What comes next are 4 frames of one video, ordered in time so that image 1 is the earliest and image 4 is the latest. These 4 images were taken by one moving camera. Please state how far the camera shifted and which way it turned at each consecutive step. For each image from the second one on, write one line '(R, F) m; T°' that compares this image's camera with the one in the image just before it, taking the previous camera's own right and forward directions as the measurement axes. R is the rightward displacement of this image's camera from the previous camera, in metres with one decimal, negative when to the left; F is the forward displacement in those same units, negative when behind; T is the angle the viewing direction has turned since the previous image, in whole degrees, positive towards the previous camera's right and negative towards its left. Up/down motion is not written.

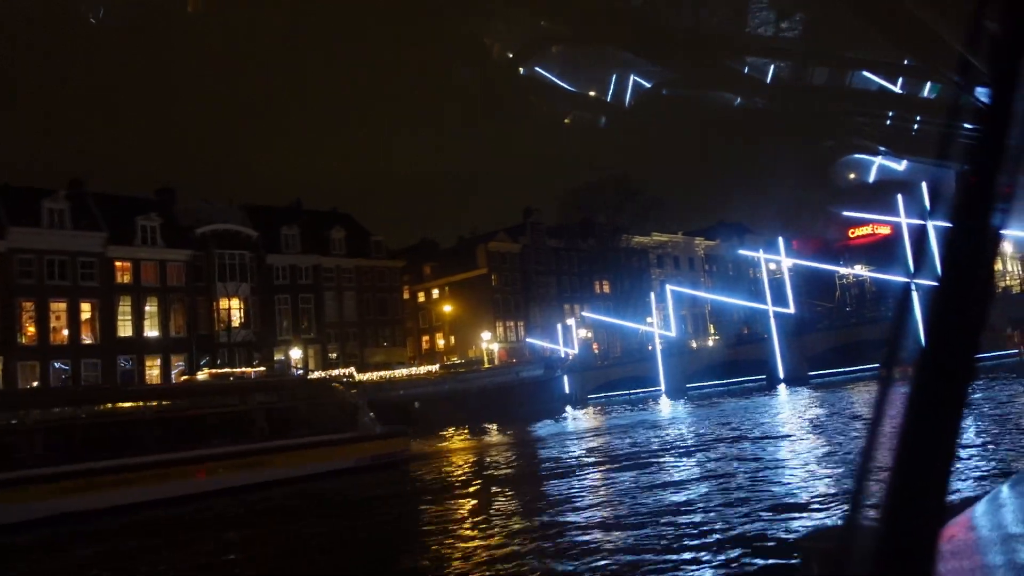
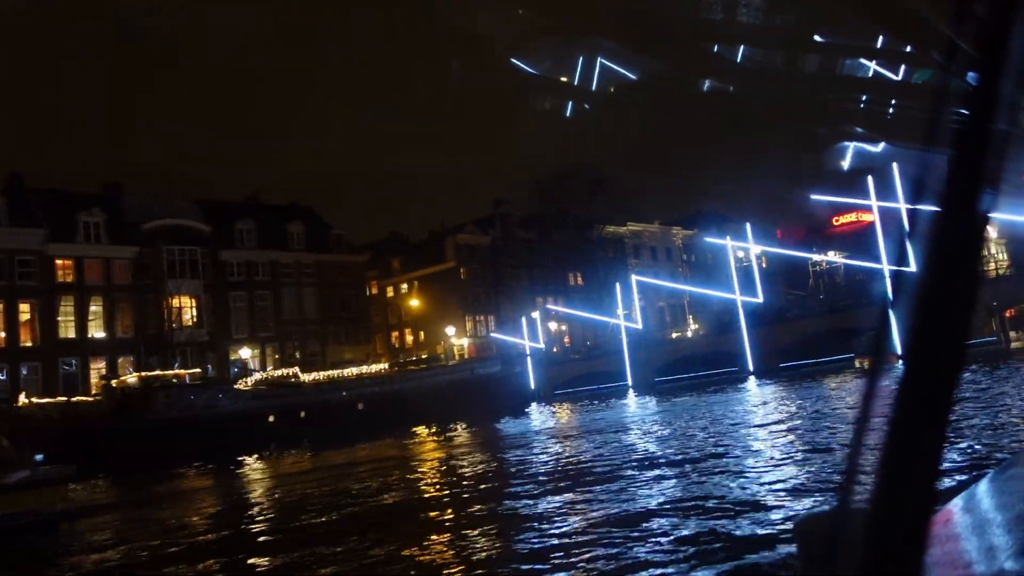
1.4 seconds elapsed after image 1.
(+0.8, +0.8) m; 0°
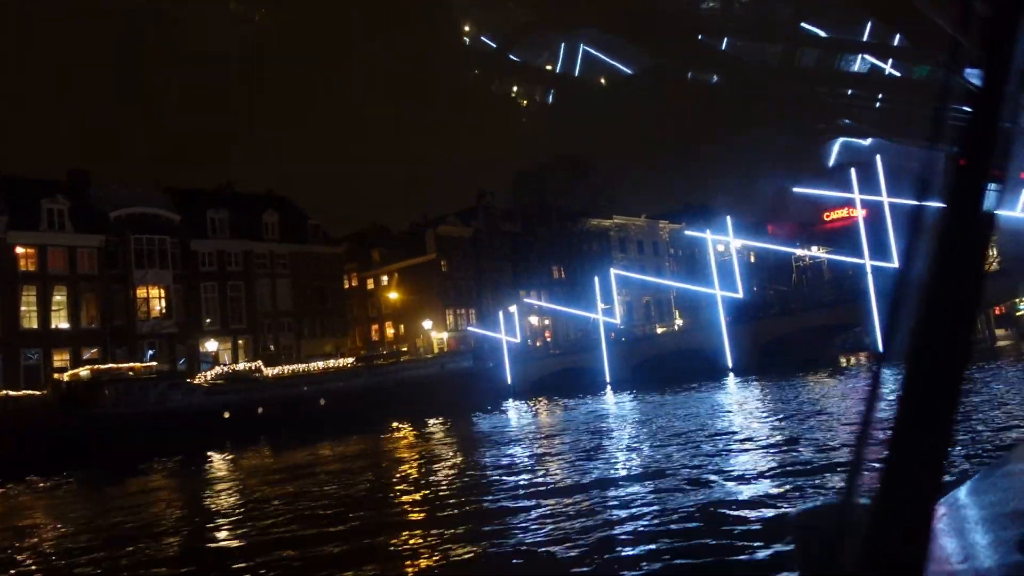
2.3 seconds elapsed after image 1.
(+0.4, +0.5) m; 0°
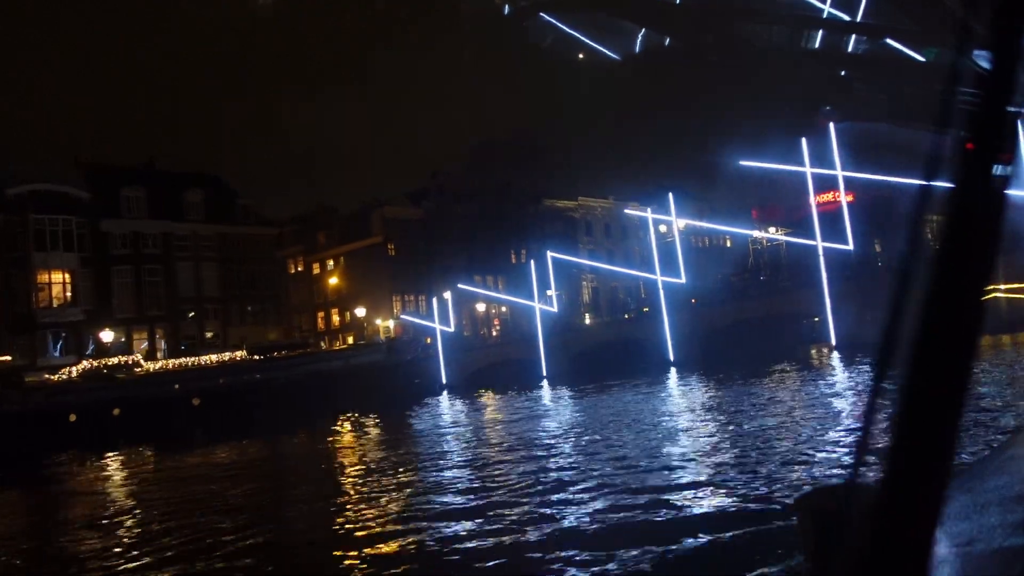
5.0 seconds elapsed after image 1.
(+1.4, +1.6) m; 0°
